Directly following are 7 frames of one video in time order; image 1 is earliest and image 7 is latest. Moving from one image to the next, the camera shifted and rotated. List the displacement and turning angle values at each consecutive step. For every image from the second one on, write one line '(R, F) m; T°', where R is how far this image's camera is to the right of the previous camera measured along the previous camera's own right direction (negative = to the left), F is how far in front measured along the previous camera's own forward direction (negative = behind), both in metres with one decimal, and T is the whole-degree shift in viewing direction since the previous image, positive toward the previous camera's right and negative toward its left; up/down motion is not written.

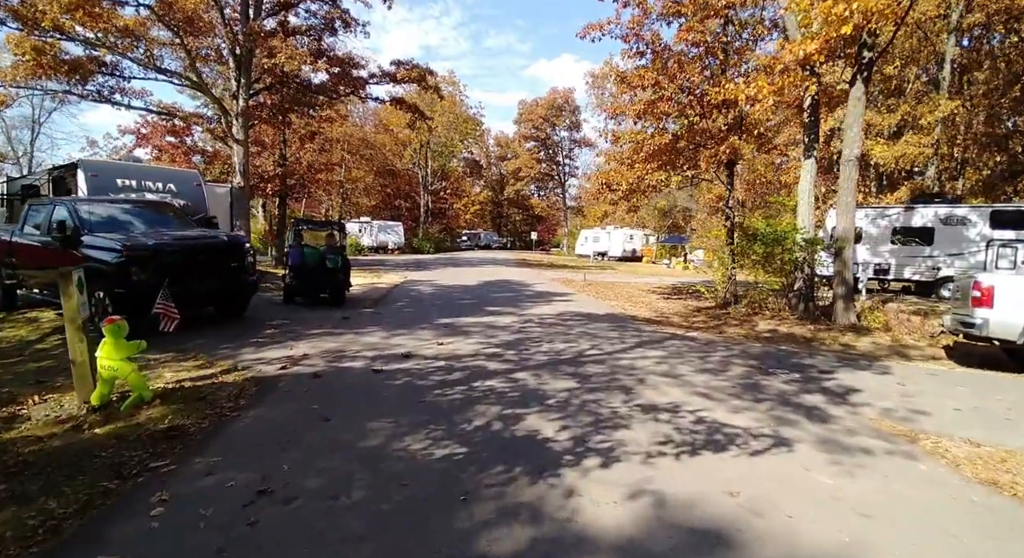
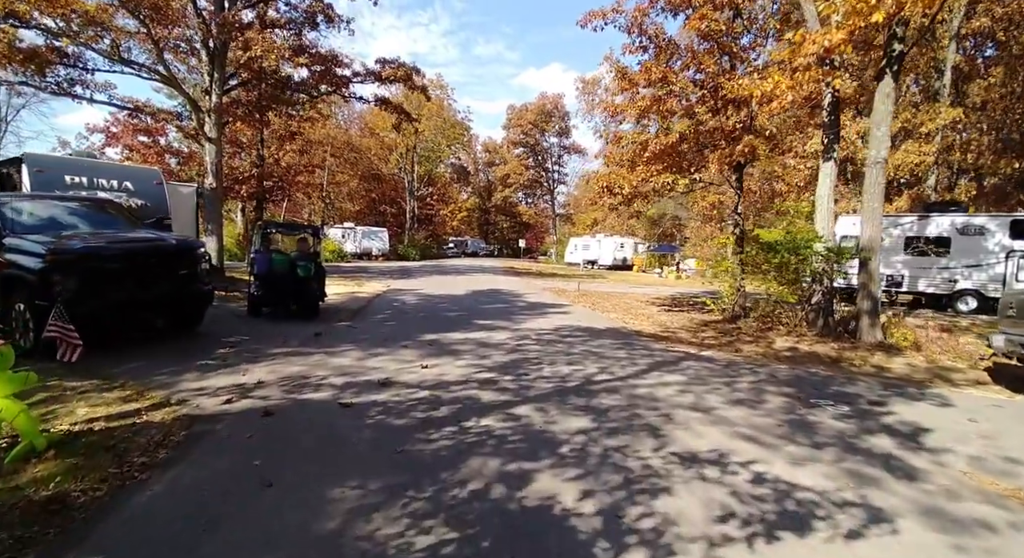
(-0.1, +1.1) m; +1°
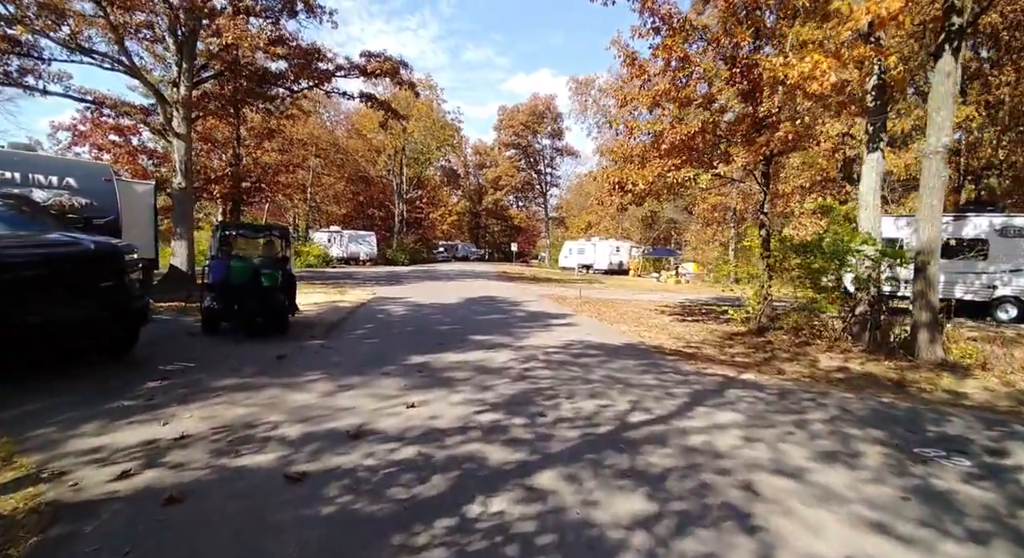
(-0.2, +1.5) m; +1°
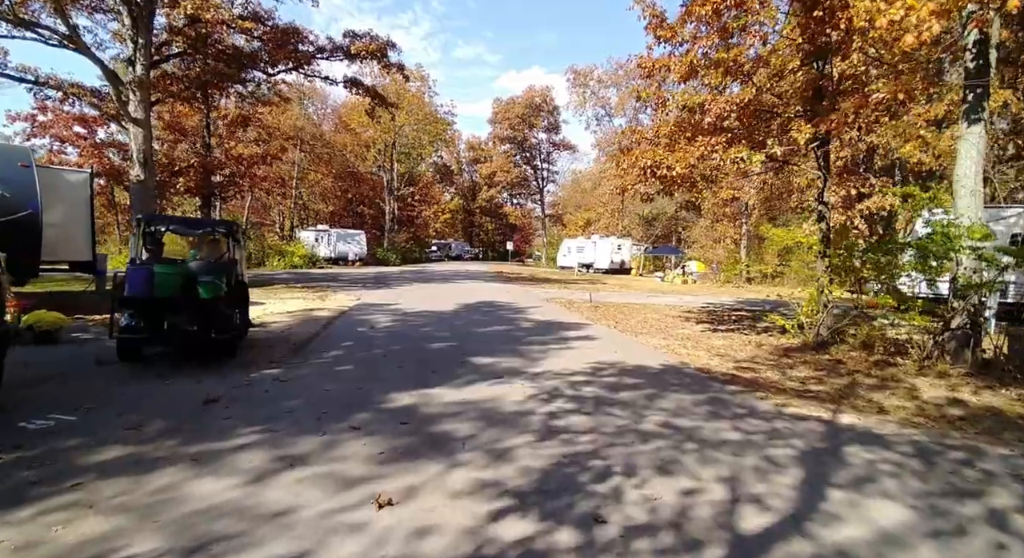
(-0.2, +2.0) m; +1°
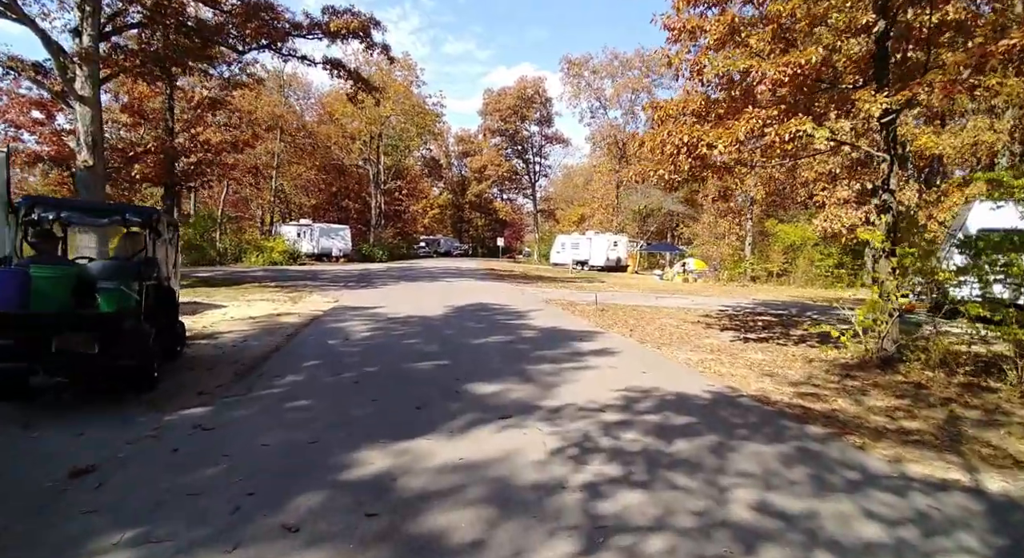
(-0.2, +1.7) m; +1°
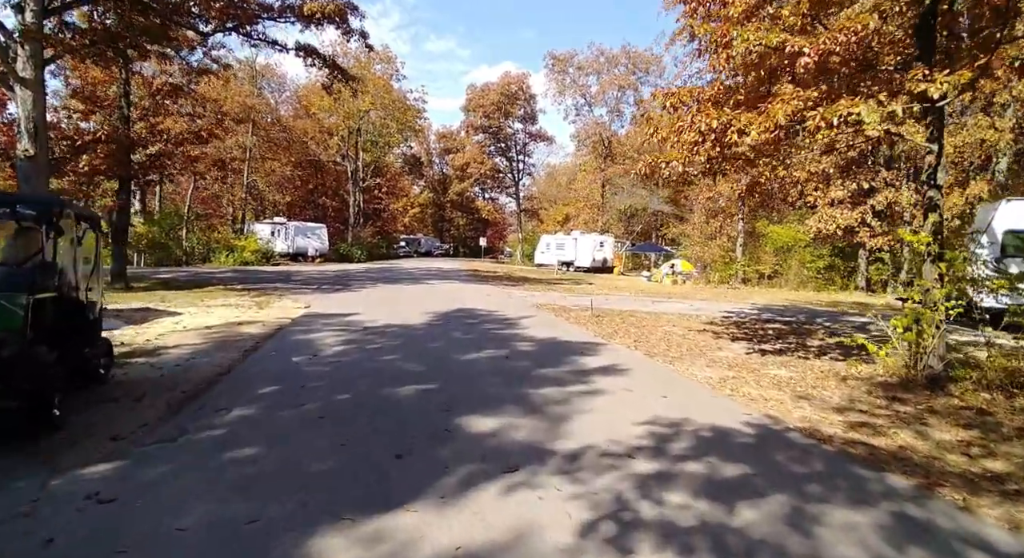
(-0.2, +1.1) m; +2°
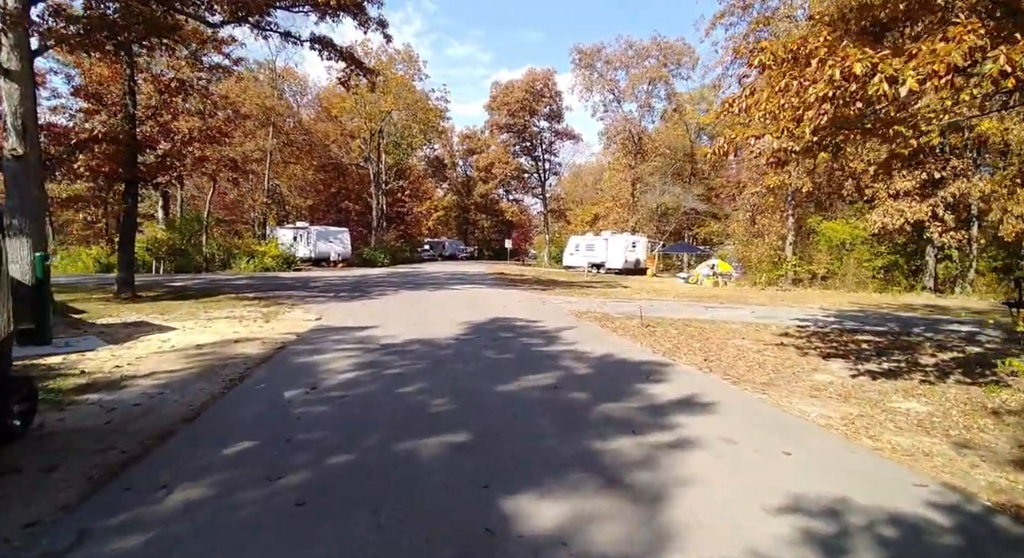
(-0.3, +1.6) m; -2°
